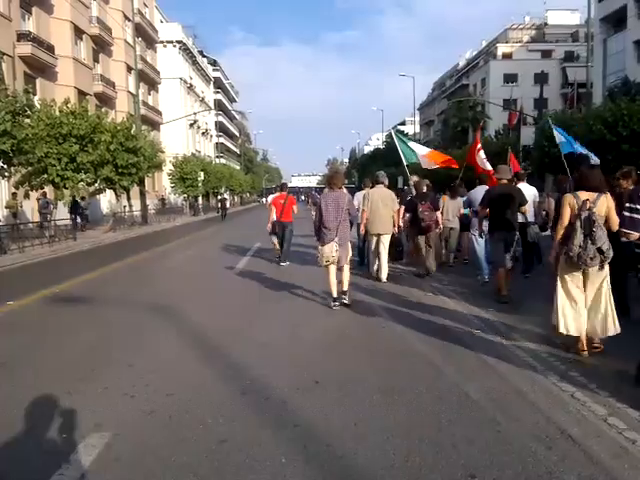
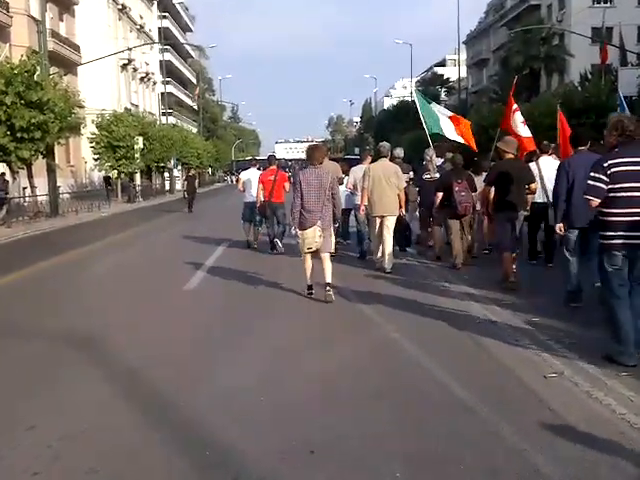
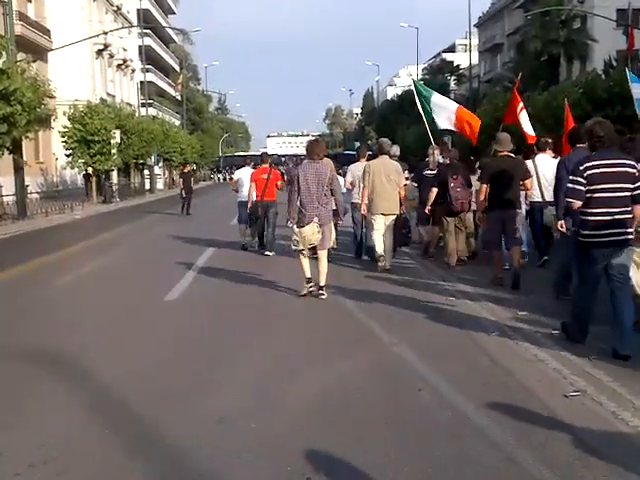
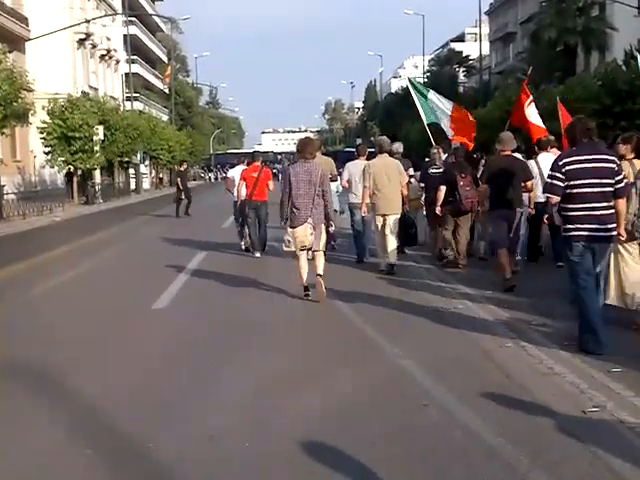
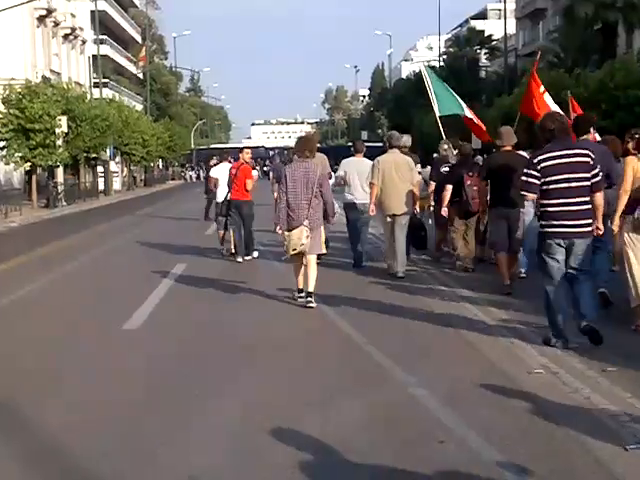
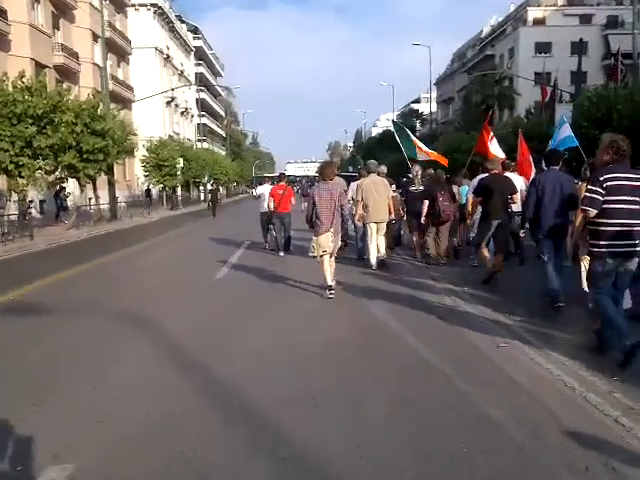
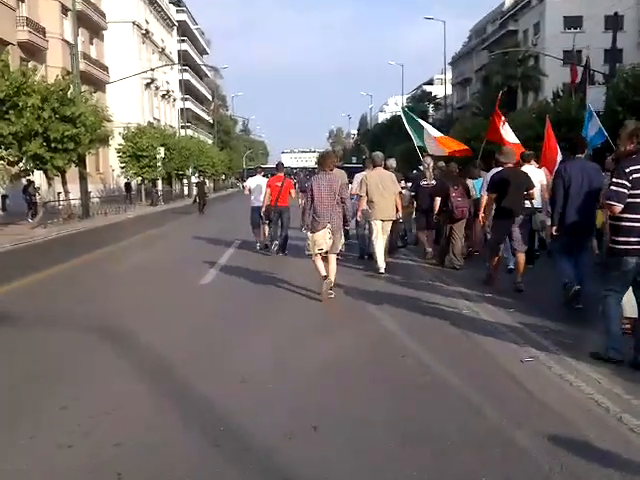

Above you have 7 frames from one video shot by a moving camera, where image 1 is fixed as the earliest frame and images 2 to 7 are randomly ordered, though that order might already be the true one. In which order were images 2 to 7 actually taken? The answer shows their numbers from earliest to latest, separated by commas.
6, 7, 2, 3, 4, 5
